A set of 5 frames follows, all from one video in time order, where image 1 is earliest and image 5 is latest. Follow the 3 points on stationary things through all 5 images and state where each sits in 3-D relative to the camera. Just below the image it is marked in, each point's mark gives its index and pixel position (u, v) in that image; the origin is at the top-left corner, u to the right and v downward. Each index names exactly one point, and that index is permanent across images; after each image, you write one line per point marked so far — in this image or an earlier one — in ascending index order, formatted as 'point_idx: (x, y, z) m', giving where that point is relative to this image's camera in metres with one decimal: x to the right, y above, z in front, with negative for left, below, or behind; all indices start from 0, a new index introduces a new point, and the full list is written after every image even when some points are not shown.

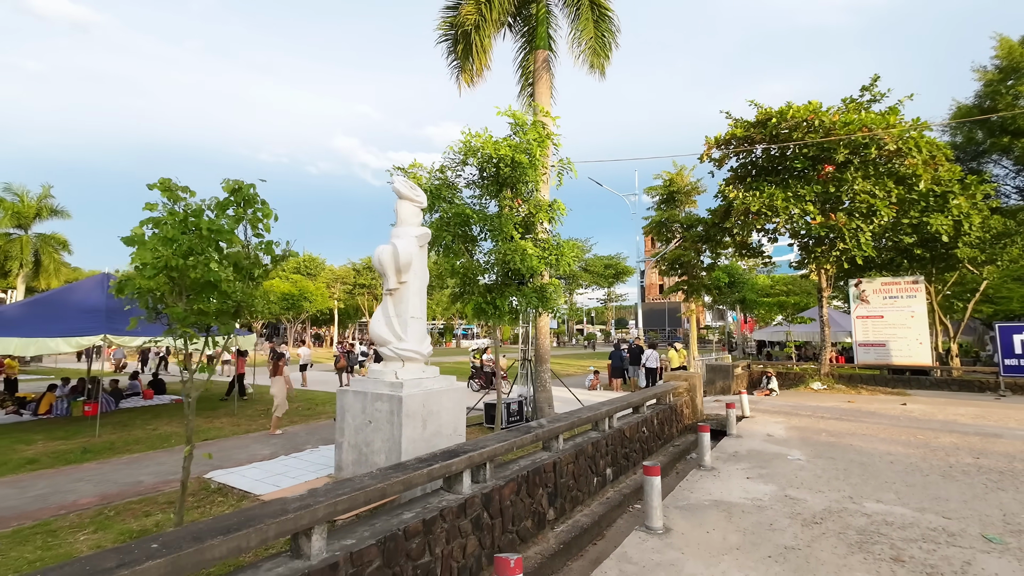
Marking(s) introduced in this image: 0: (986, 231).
0: (+13.8, +1.7, +14.5) m
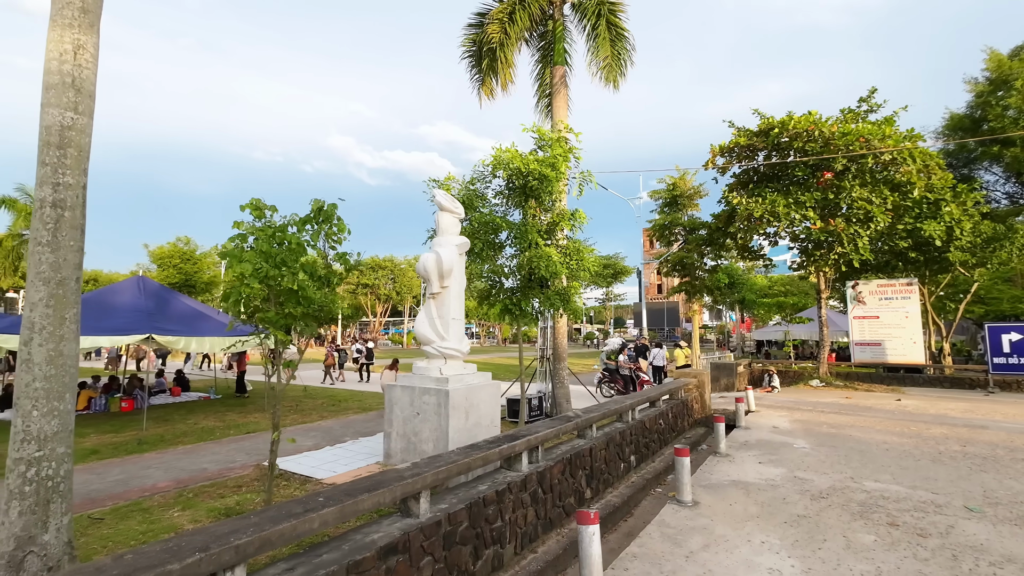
0: (+14.2, +1.6, +15.2) m
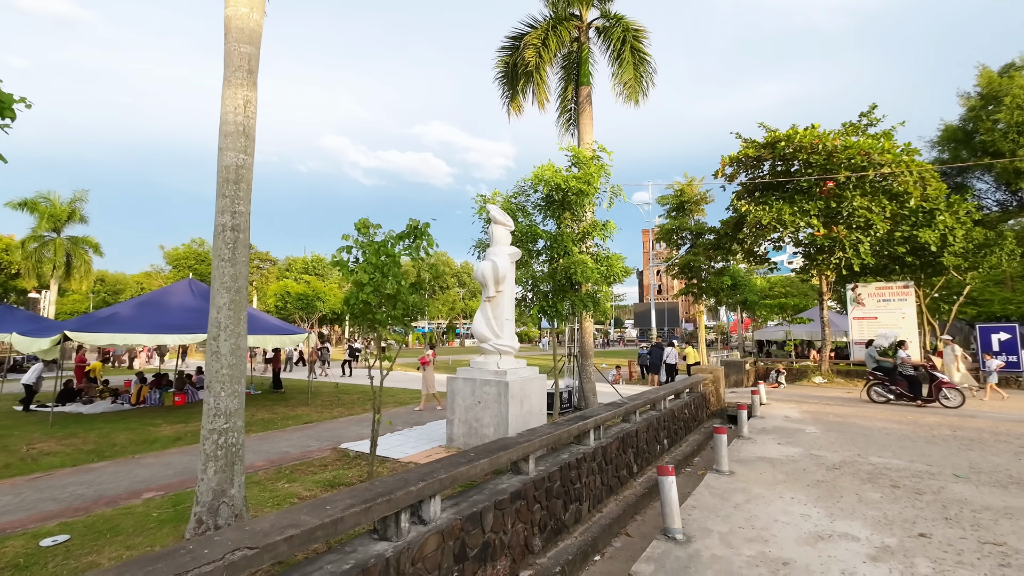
0: (+14.9, +1.5, +16.3) m
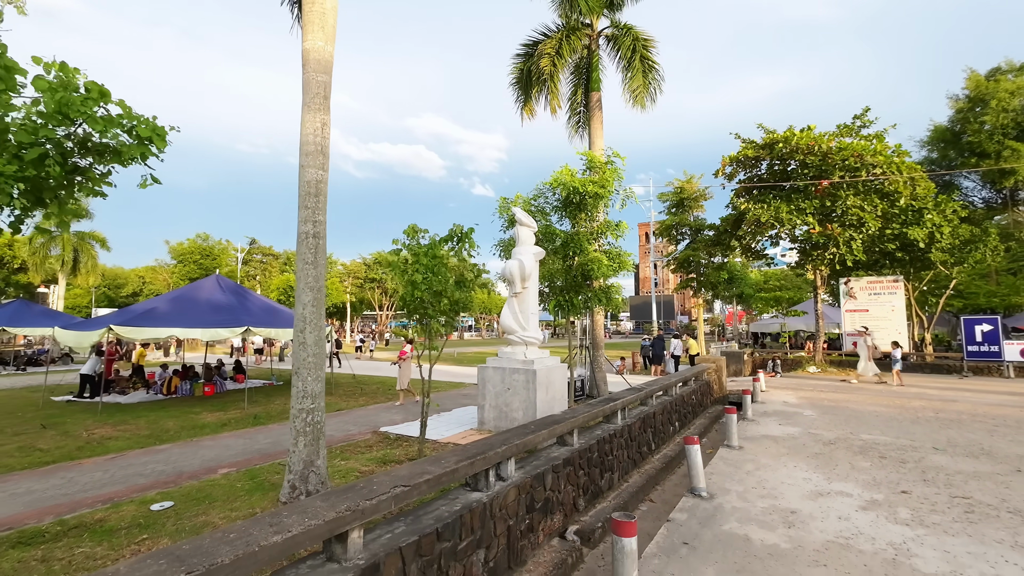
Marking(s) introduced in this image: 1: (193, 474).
0: (+15.3, +1.7, +17.2) m
1: (-4.1, -2.4, +6.4) m
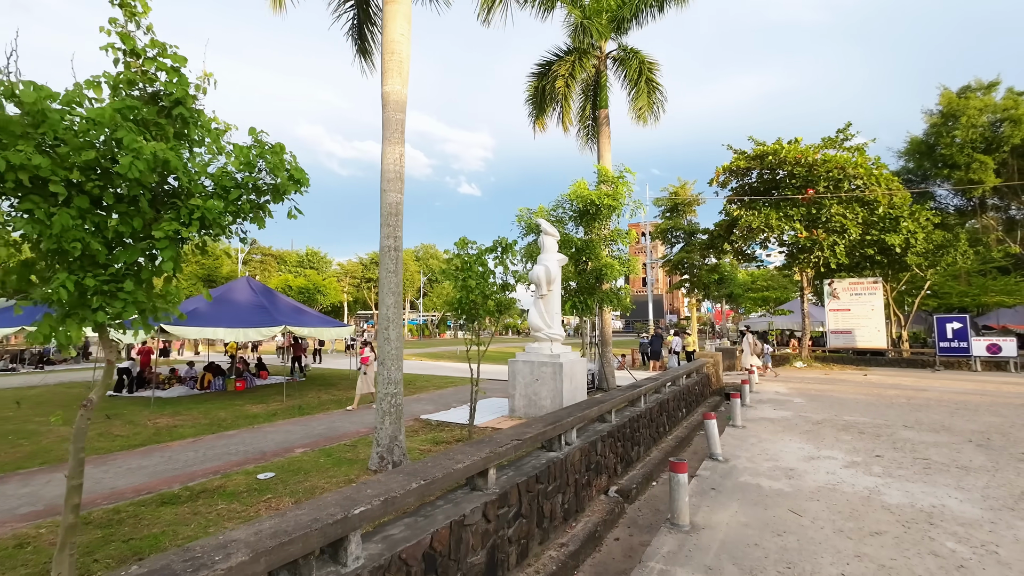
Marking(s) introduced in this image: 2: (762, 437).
0: (+15.6, +1.7, +18.6) m
1: (-3.5, -2.5, +7.4) m
2: (+3.5, -2.1, +7.0) m
